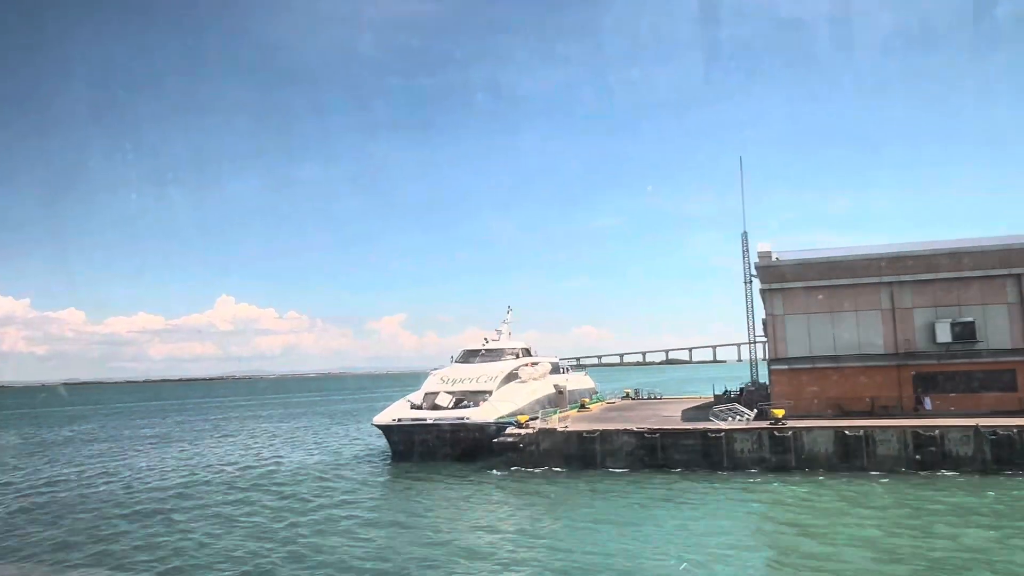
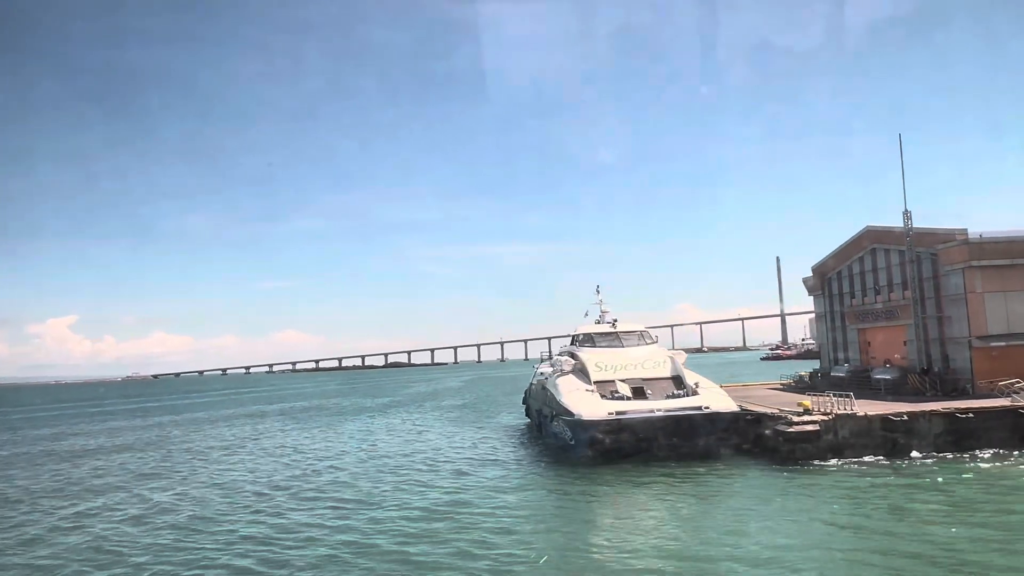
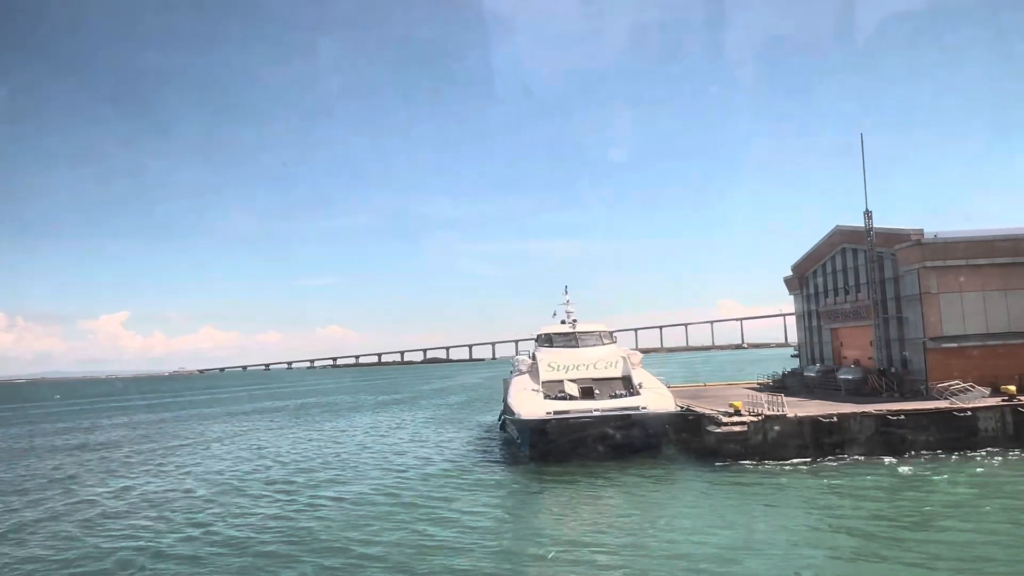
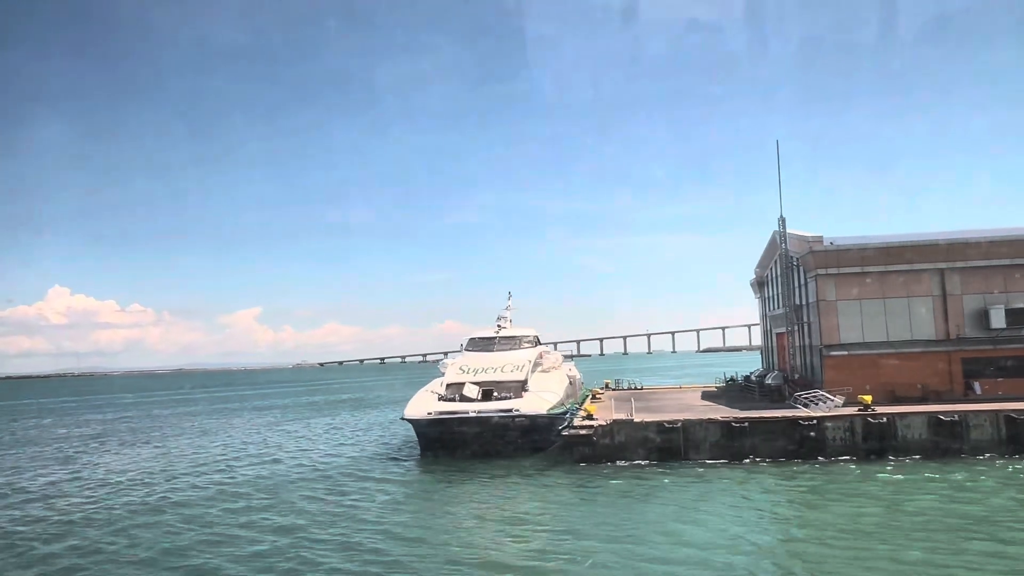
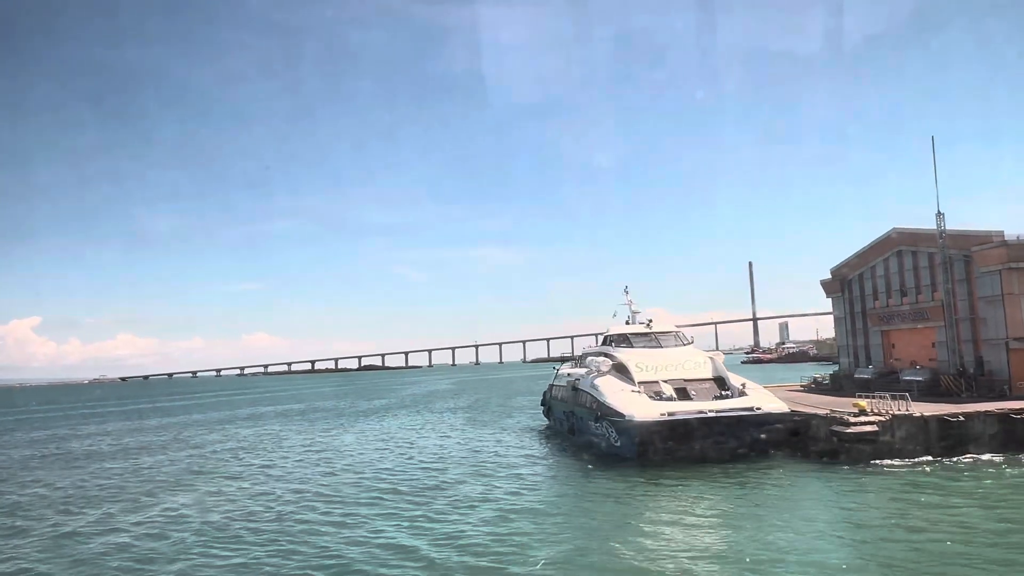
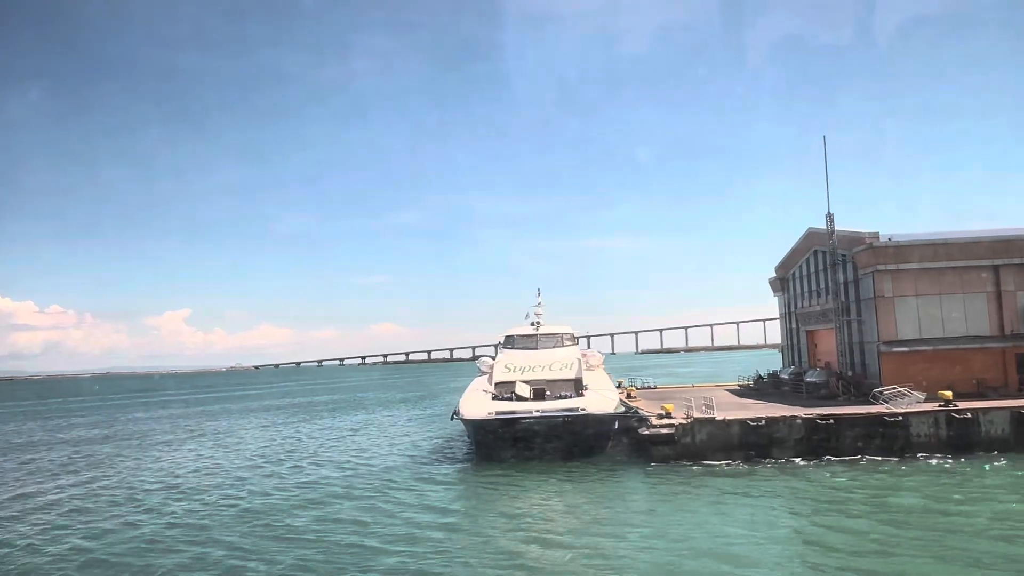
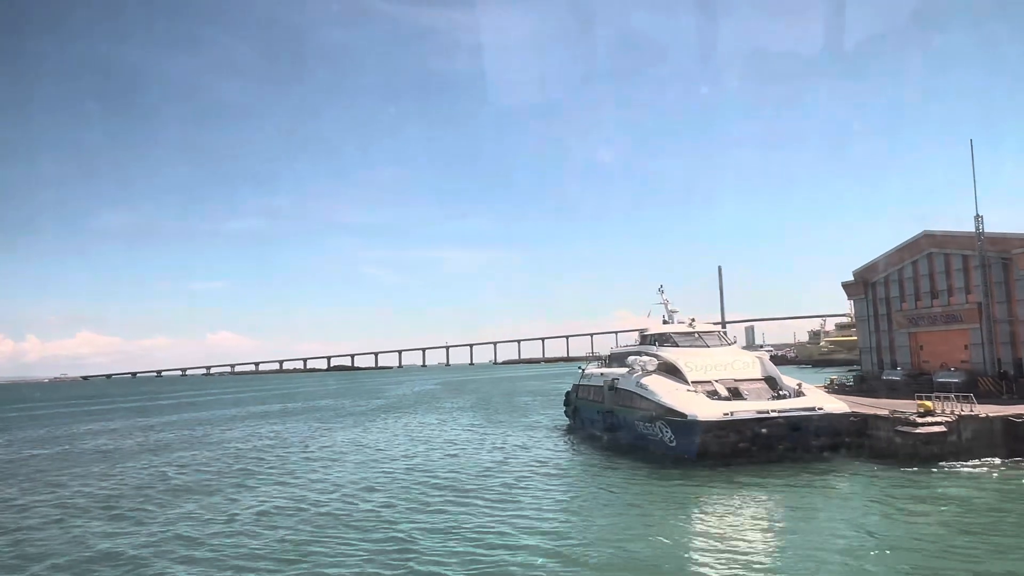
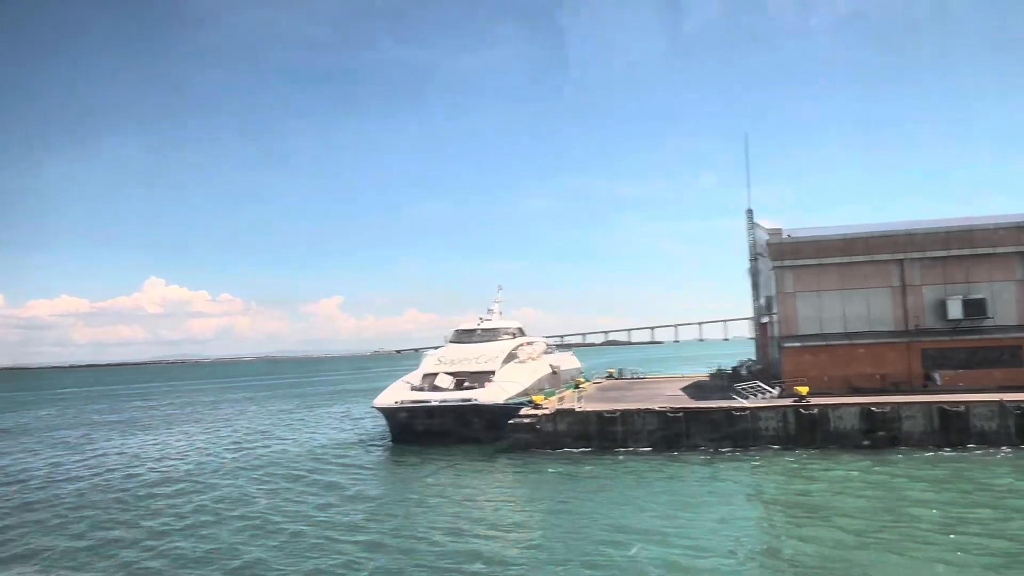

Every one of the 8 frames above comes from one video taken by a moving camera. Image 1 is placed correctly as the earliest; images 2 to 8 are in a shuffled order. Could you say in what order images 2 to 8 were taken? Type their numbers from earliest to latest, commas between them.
8, 4, 6, 3, 2, 5, 7
